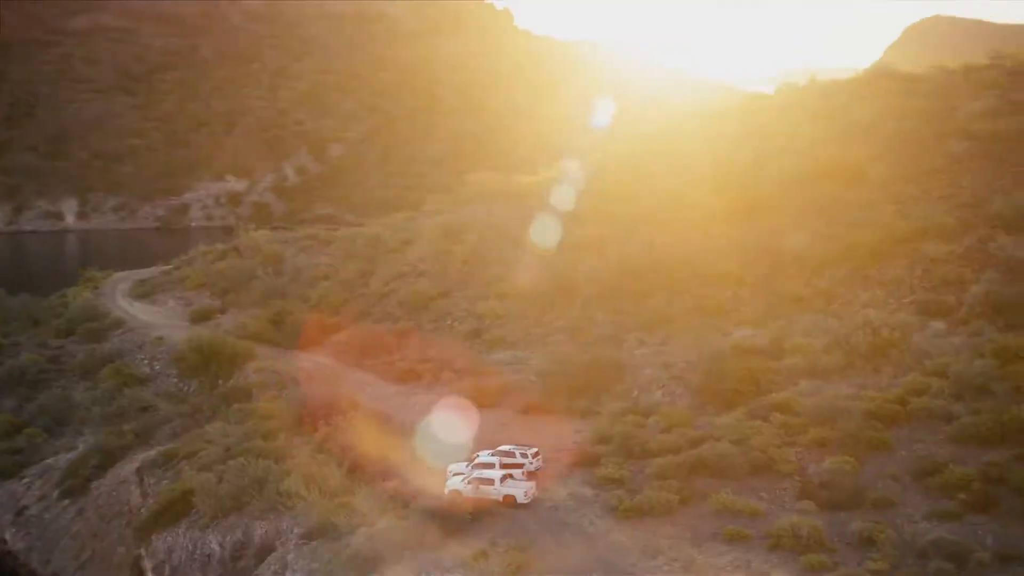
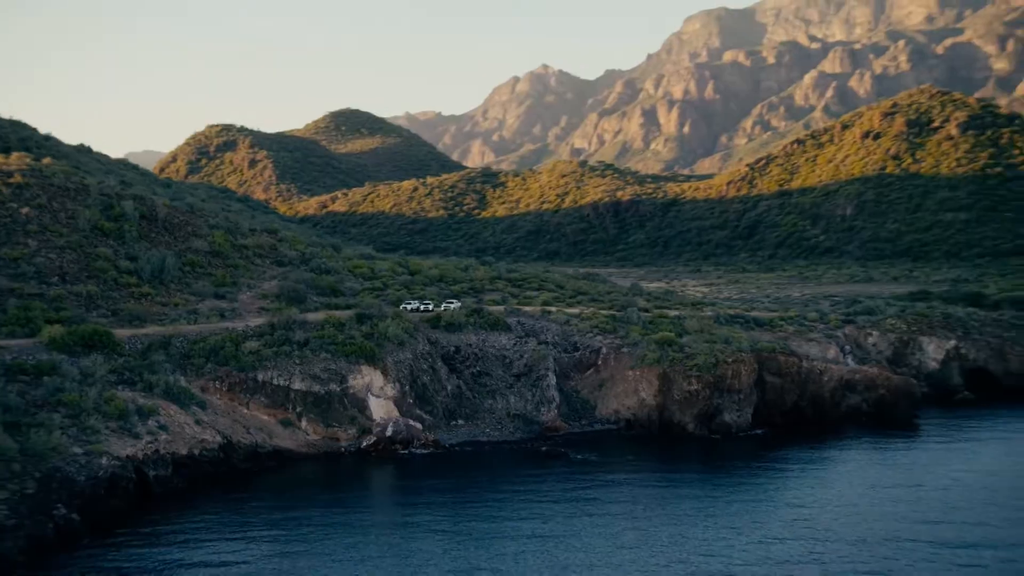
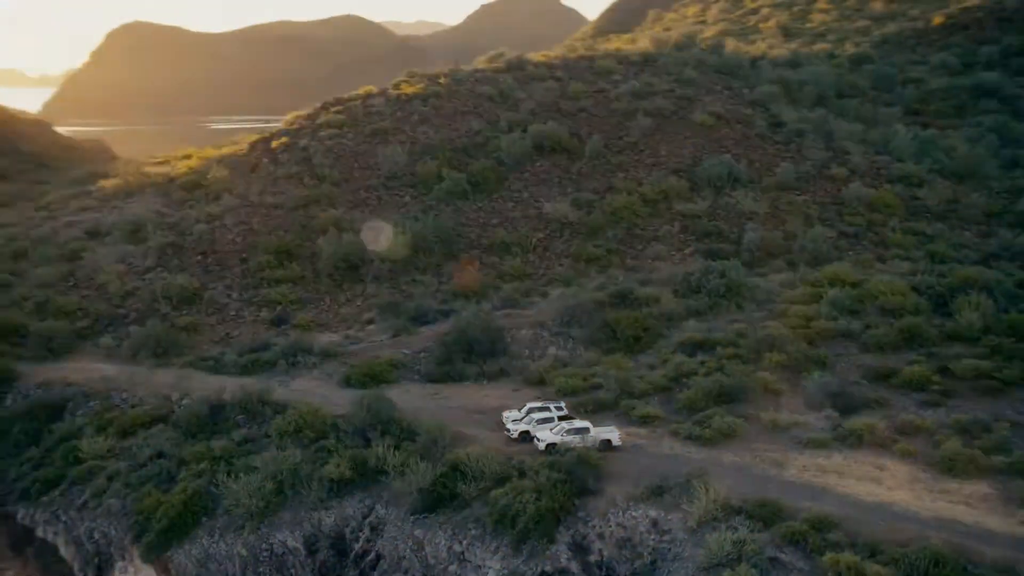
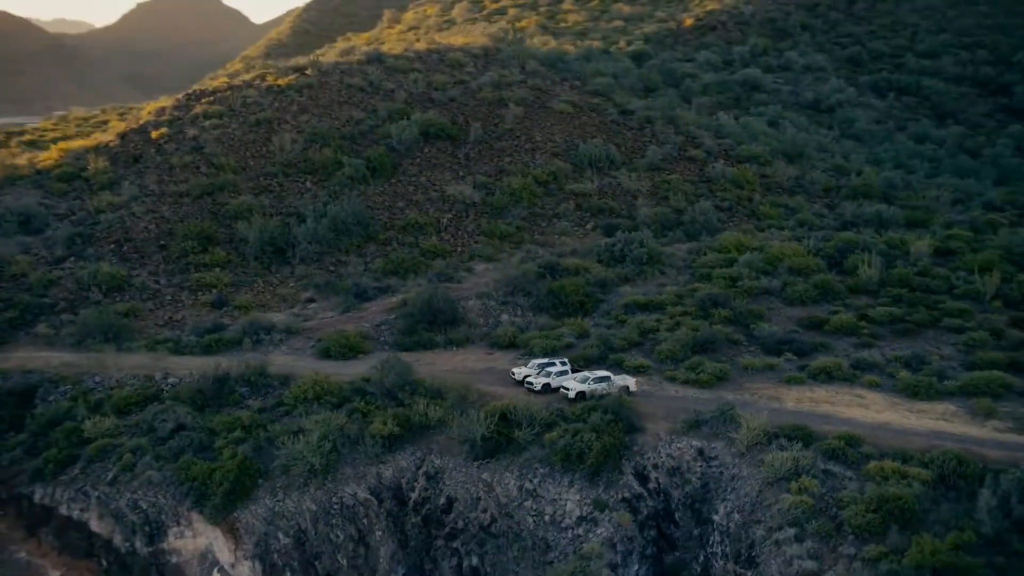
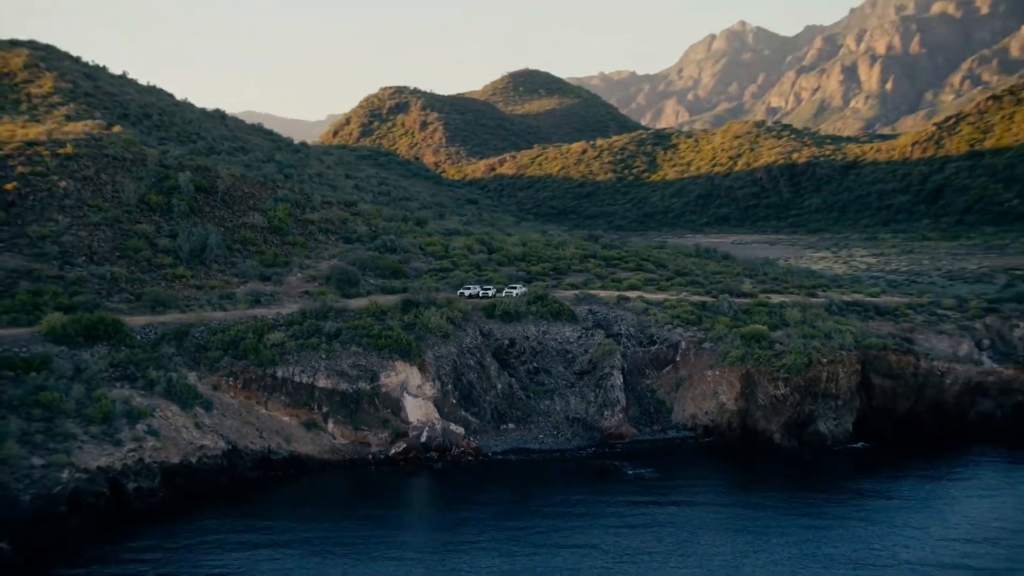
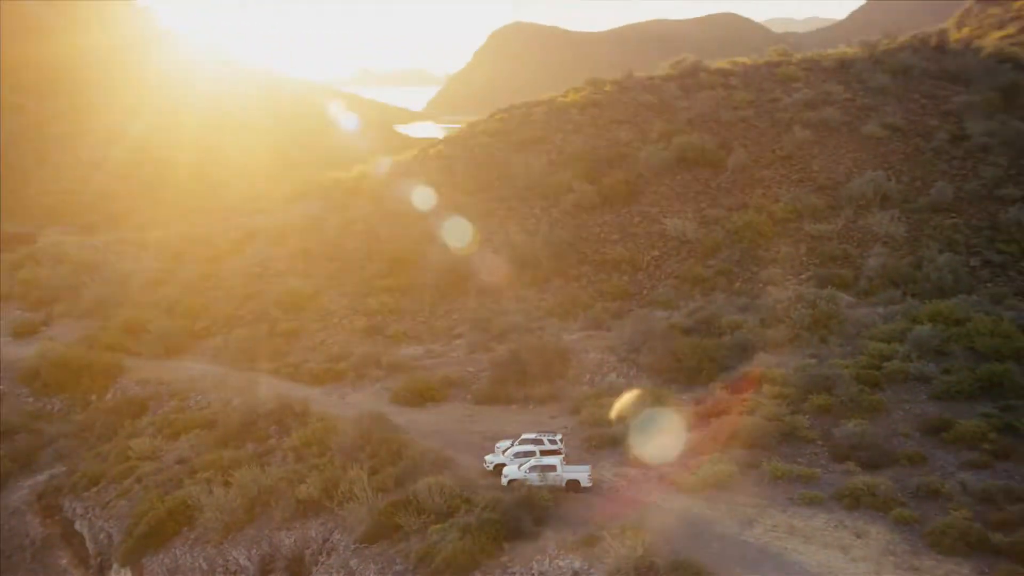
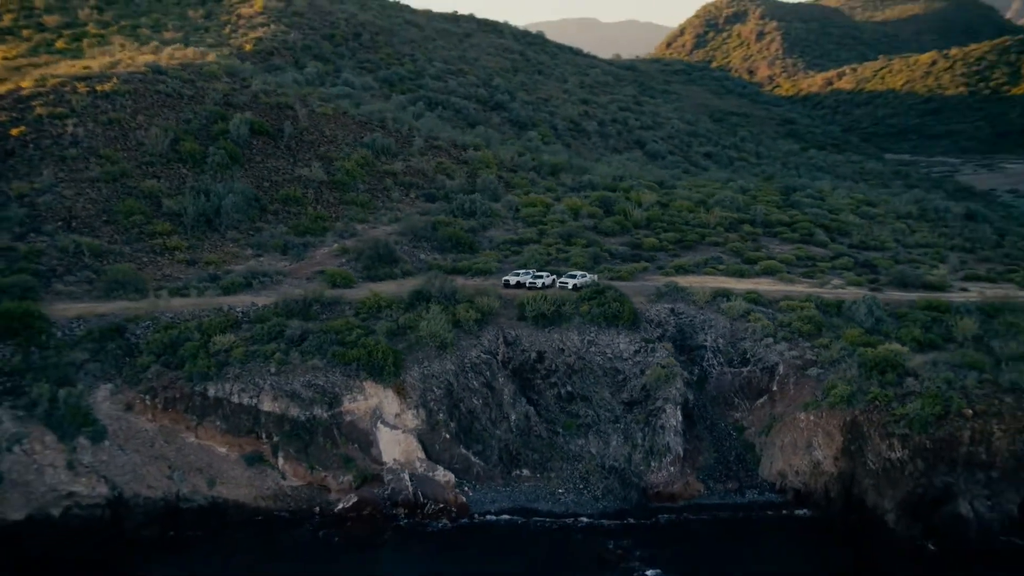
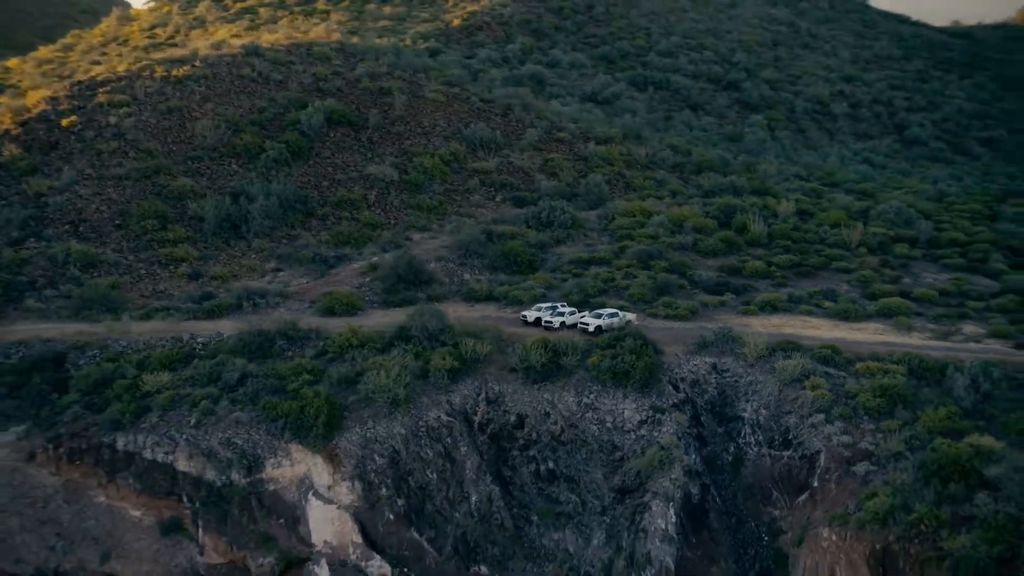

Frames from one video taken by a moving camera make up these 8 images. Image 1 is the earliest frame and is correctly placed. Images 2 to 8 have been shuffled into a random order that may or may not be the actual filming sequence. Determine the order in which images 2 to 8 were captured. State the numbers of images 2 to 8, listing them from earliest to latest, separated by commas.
6, 3, 4, 8, 7, 5, 2
